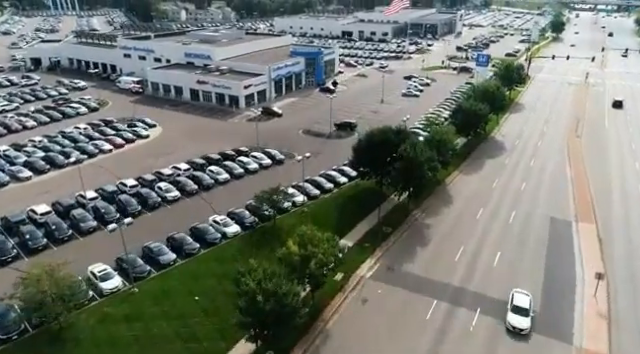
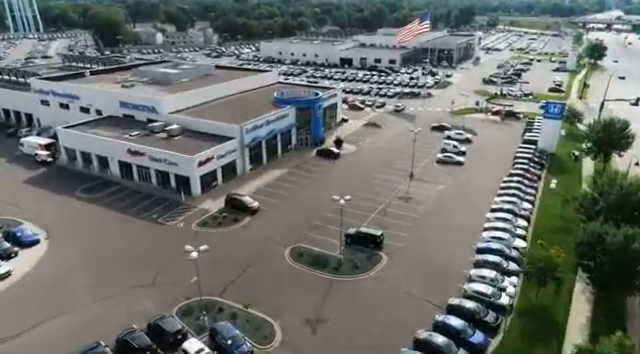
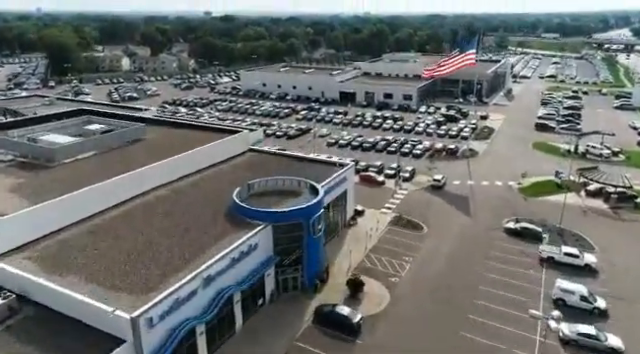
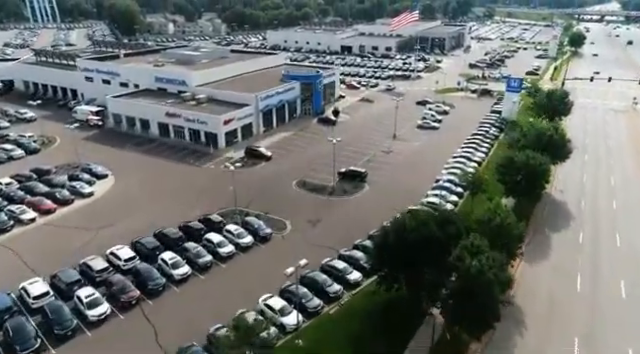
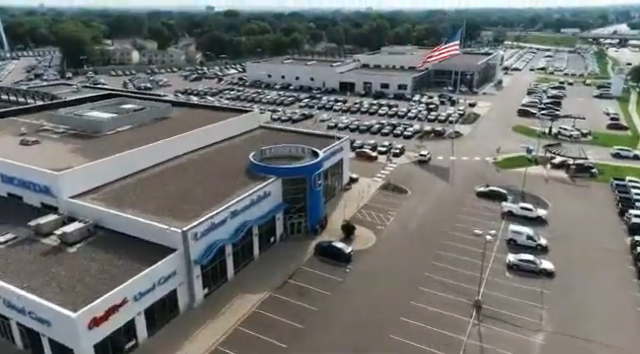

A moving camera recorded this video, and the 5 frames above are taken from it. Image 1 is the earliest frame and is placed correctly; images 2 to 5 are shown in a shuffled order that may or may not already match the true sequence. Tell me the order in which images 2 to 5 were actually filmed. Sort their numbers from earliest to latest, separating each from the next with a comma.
4, 2, 5, 3
